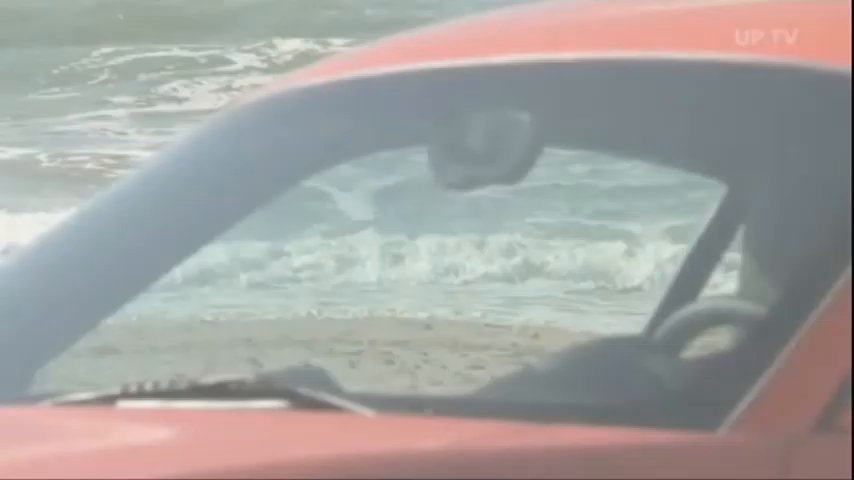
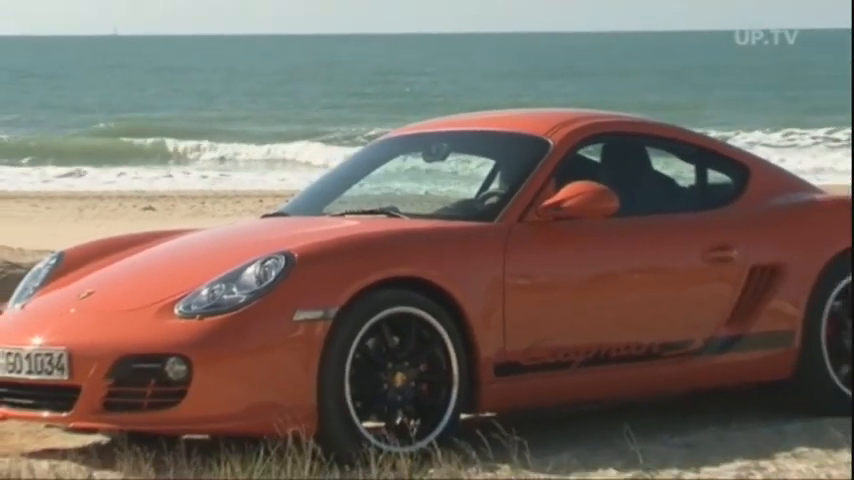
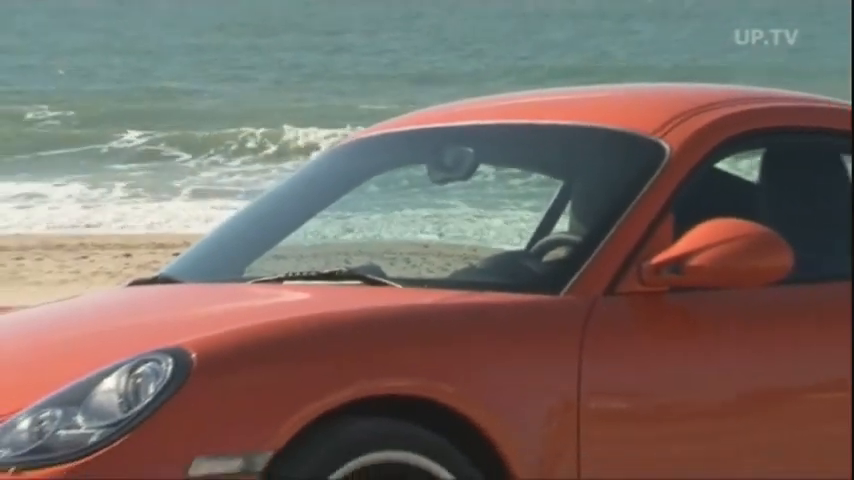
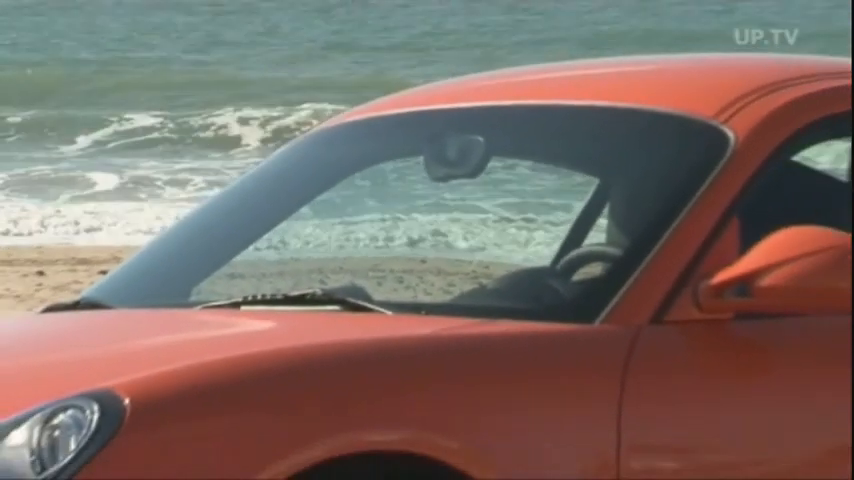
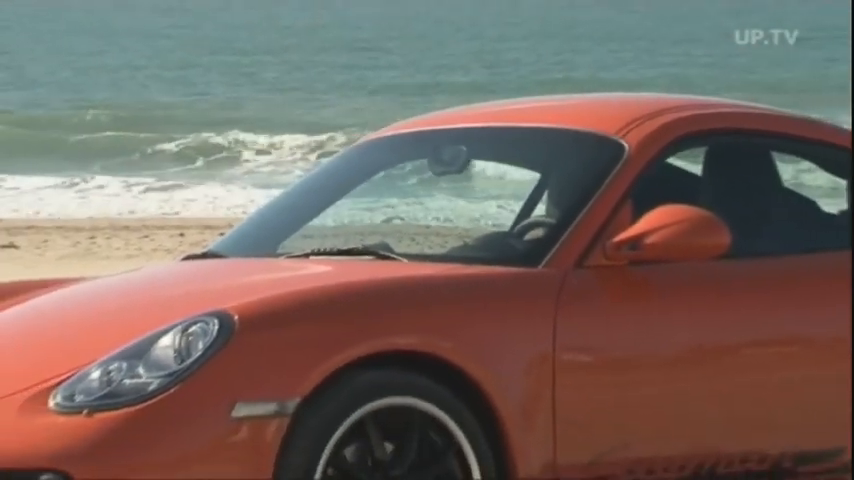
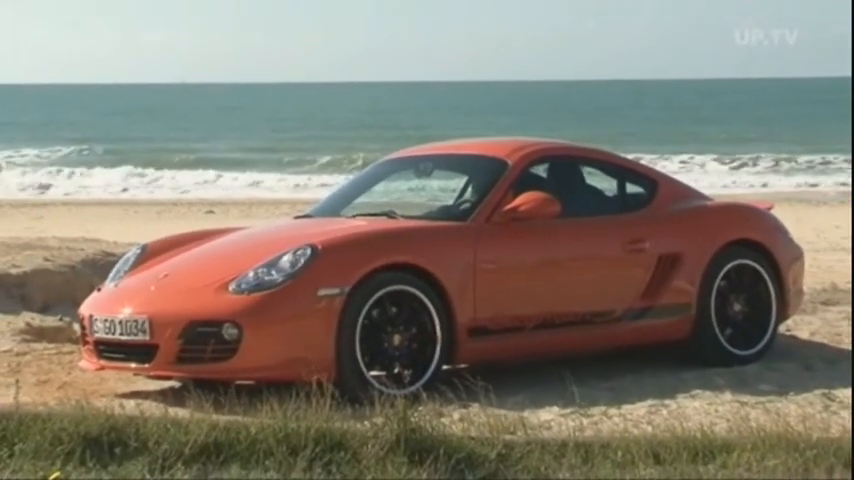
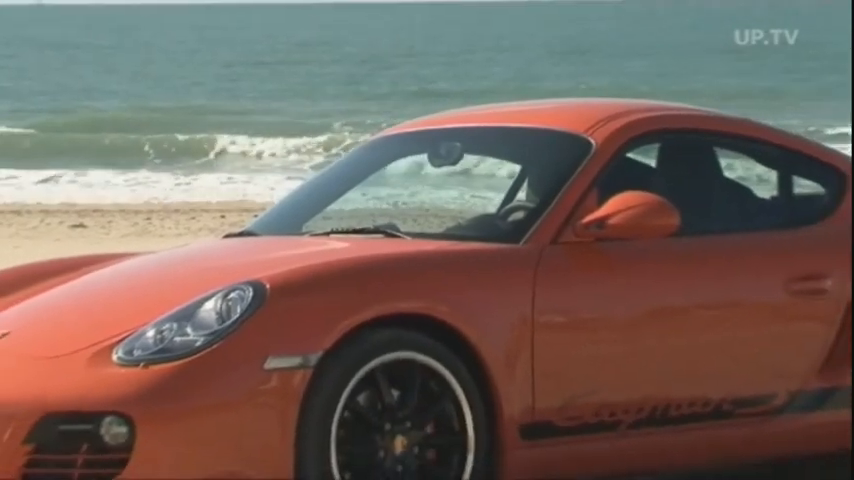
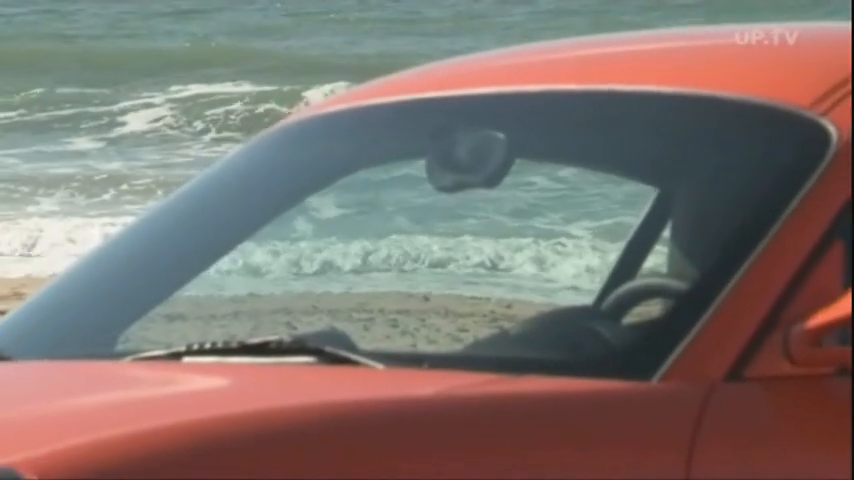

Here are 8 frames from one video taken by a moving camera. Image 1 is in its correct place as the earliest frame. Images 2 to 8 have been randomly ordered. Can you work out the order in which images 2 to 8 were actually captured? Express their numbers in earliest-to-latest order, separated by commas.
8, 4, 3, 5, 7, 2, 6
